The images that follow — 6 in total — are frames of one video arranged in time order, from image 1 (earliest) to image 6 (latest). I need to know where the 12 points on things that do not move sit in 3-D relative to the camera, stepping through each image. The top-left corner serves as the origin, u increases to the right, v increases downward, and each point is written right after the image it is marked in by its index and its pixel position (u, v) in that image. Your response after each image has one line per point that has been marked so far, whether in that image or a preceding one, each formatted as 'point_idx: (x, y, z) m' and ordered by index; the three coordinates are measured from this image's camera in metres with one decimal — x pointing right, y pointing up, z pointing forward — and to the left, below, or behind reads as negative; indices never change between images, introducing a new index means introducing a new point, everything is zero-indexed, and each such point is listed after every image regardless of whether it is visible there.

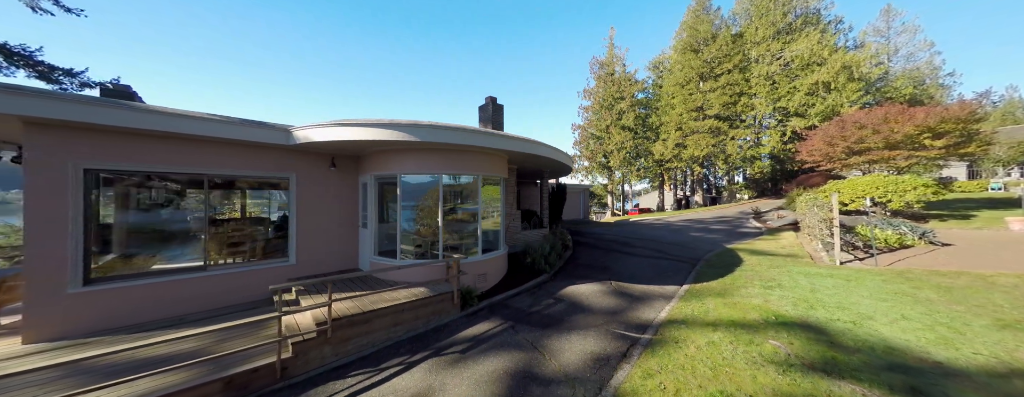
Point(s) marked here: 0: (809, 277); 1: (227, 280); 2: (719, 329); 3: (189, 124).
0: (+6.3, -1.7, +6.7) m
1: (-4.6, -1.3, +5.3) m
2: (+3.0, -1.9, +4.6) m
3: (-4.5, +1.0, +4.7) m
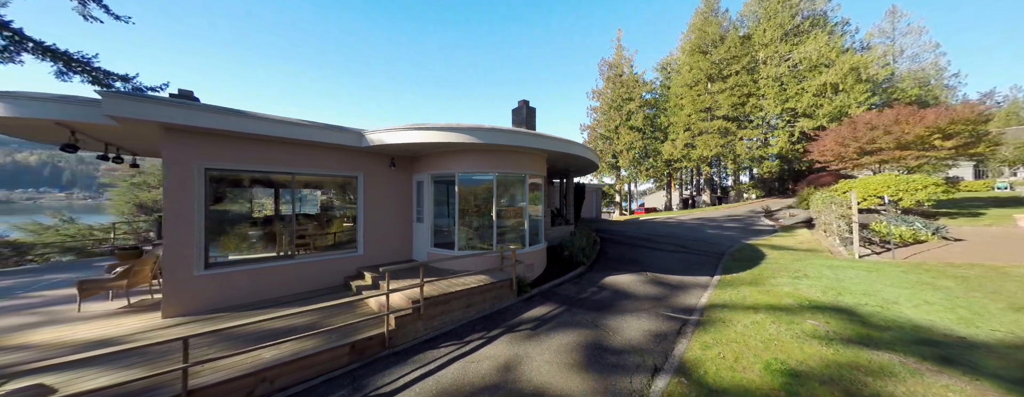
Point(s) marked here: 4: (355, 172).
0: (+7.3, -1.6, +7.2) m
1: (-3.6, -1.2, +5.8) m
2: (+4.0, -1.8, +5.1) m
3: (-3.5, +1.0, +5.2) m
4: (-3.1, +0.5, +6.3) m
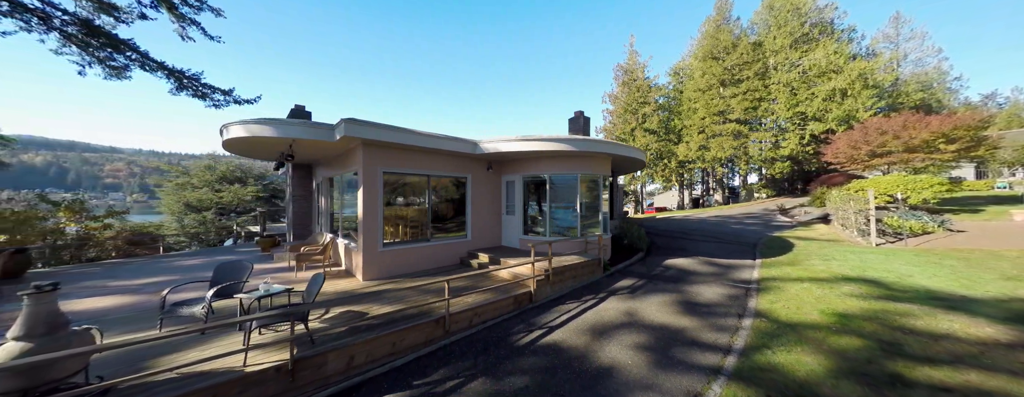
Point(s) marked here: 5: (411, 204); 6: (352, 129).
0: (+9.3, -1.5, +8.5) m
1: (-1.6, -1.1, +7.2) m
2: (+6.0, -1.7, +6.5) m
3: (-1.5, +1.2, +6.6) m
4: (-1.1, +0.6, +7.7) m
5: (-2.2, -0.1, +6.8) m
6: (-2.7, +1.2, +5.5) m
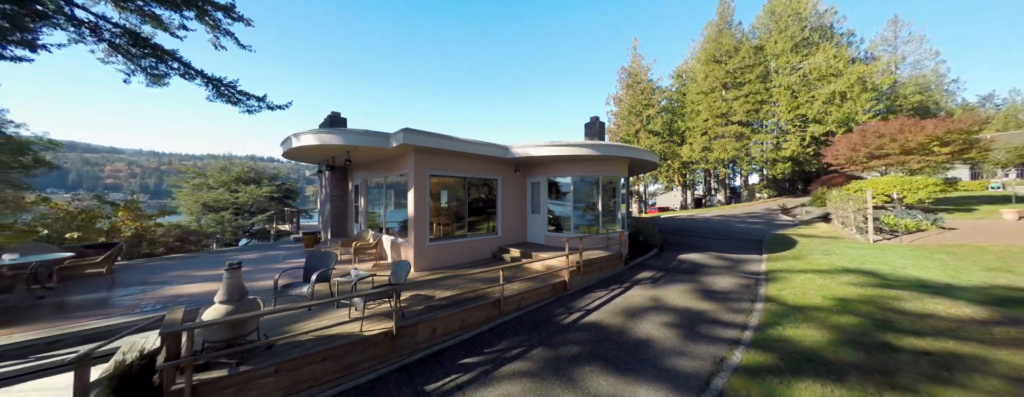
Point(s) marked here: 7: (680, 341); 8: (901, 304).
0: (+10.0, -1.5, +9.2) m
1: (-0.9, -1.1, +7.9) m
2: (+6.7, -1.7, +7.2) m
3: (-0.8, +1.2, +7.3) m
4: (-0.4, +0.6, +8.5) m
5: (-1.4, -0.1, +7.5) m
6: (-2.0, +1.2, +6.2) m
7: (+2.4, -2.0, +4.4) m
8: (+6.4, -1.7, +5.2) m
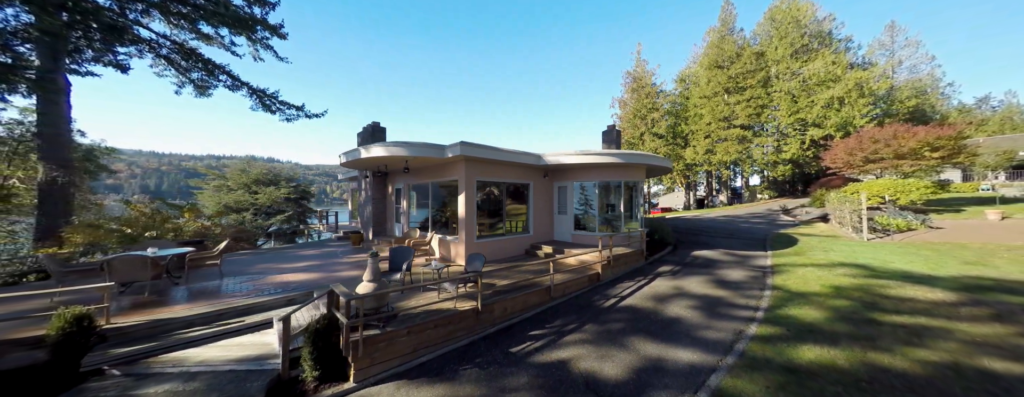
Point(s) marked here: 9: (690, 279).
0: (+10.9, -1.6, +10.2) m
1: (0.0, -1.2, +8.9) m
2: (+7.6, -1.7, +8.1) m
3: (+0.1, +1.1, +8.3) m
4: (+0.6, +0.6, +9.4) m
5: (-0.5, -0.2, +8.5) m
6: (-1.1, +1.1, +7.2) m
7: (+3.3, -2.1, +5.4) m
8: (+7.4, -1.8, +6.2) m
9: (+4.2, -1.9, +7.5) m
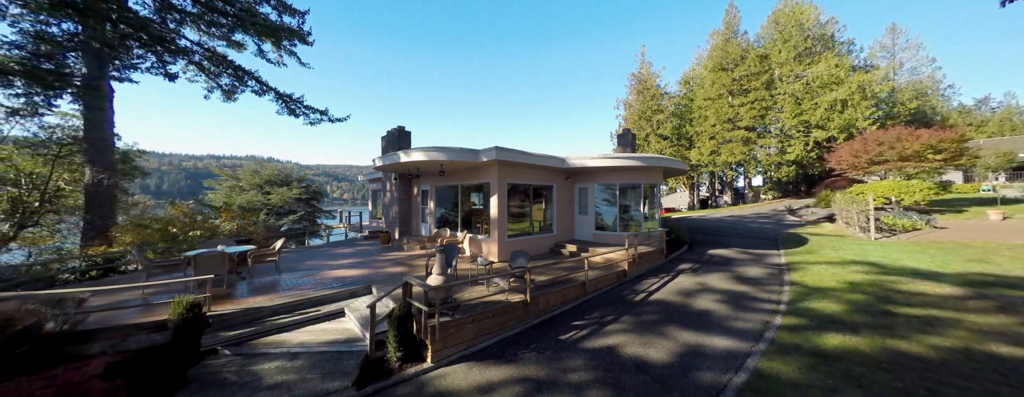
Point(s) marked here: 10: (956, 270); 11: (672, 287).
0: (+11.7, -1.6, +10.7) m
1: (+0.8, -1.2, +9.3) m
2: (+8.4, -1.8, +8.6) m
3: (+0.9, +1.1, +8.8) m
4: (+1.3, +0.5, +9.9) m
5: (+0.3, -0.2, +8.9) m
6: (-0.3, +1.1, +7.6) m
7: (+4.1, -2.1, +5.9) m
8: (+8.1, -1.8, +6.7) m
9: (+4.9, -1.9, +7.9) m
10: (+10.6, -1.7, +7.6) m
11: (+3.6, -2.0, +7.2) m
